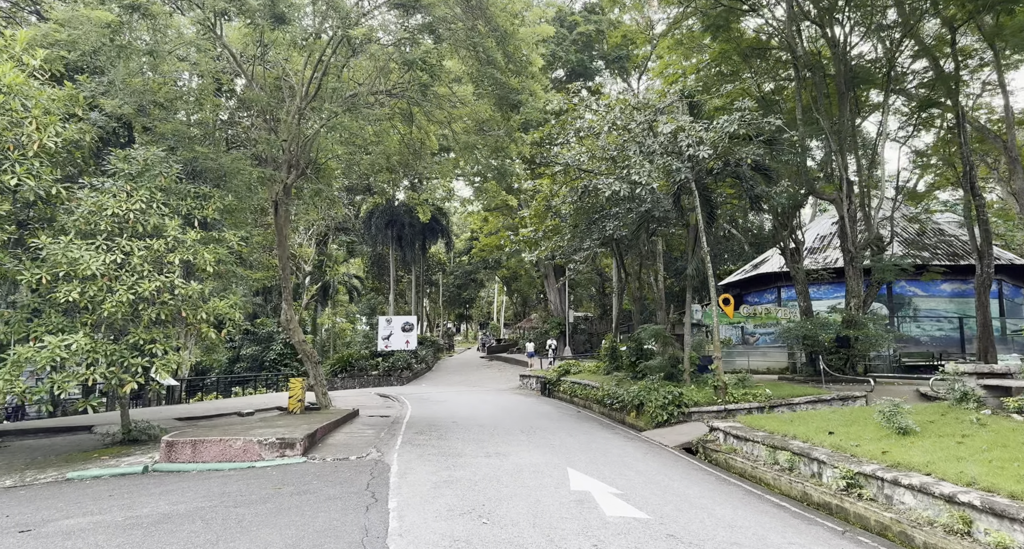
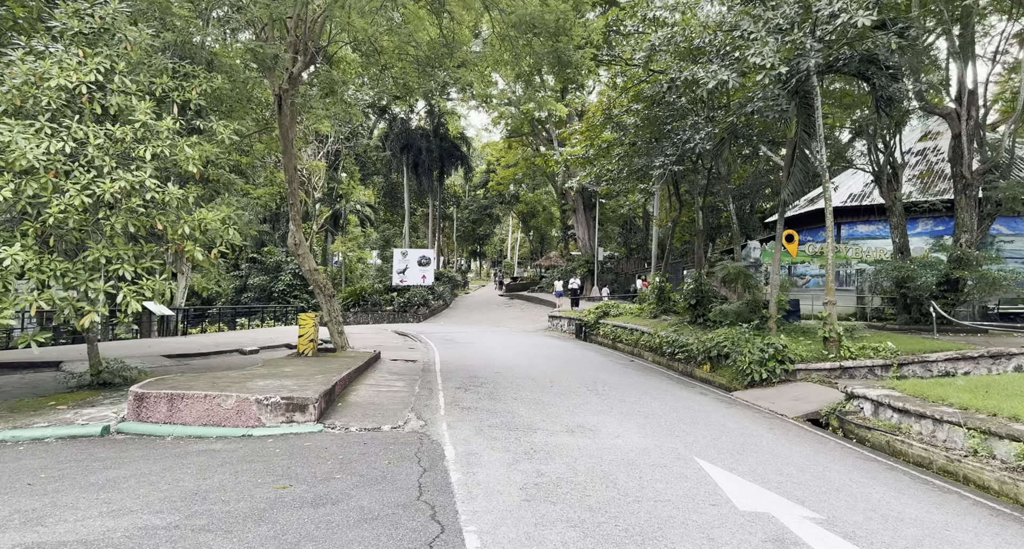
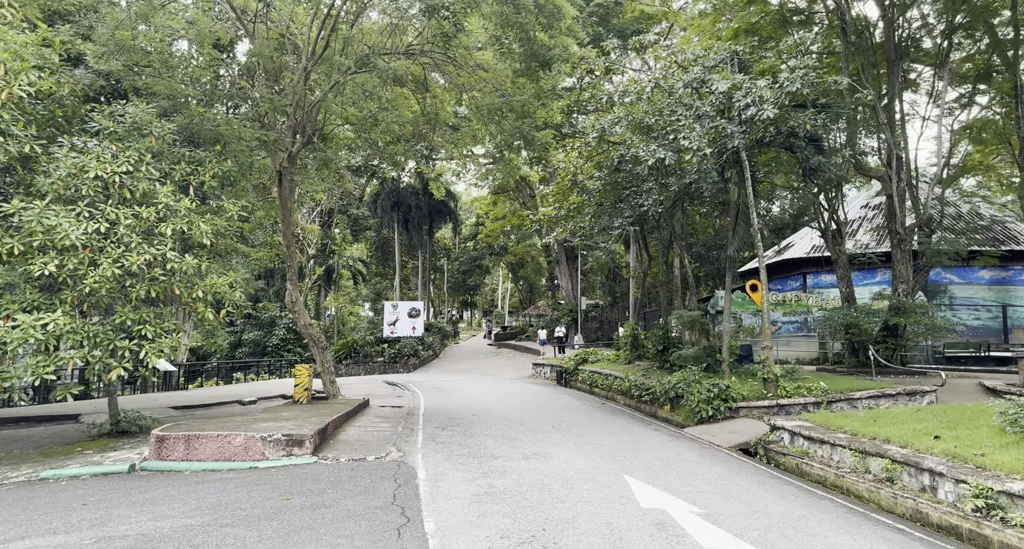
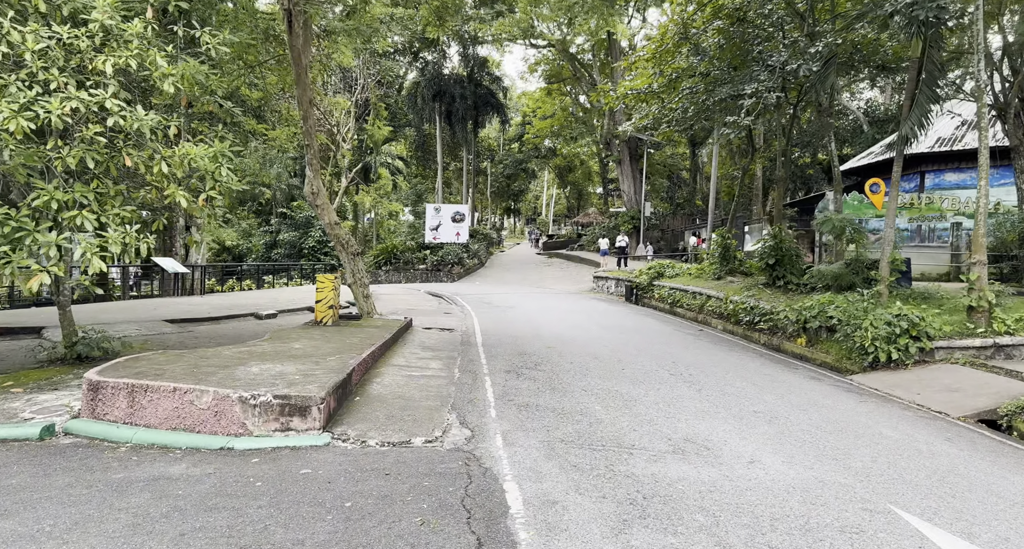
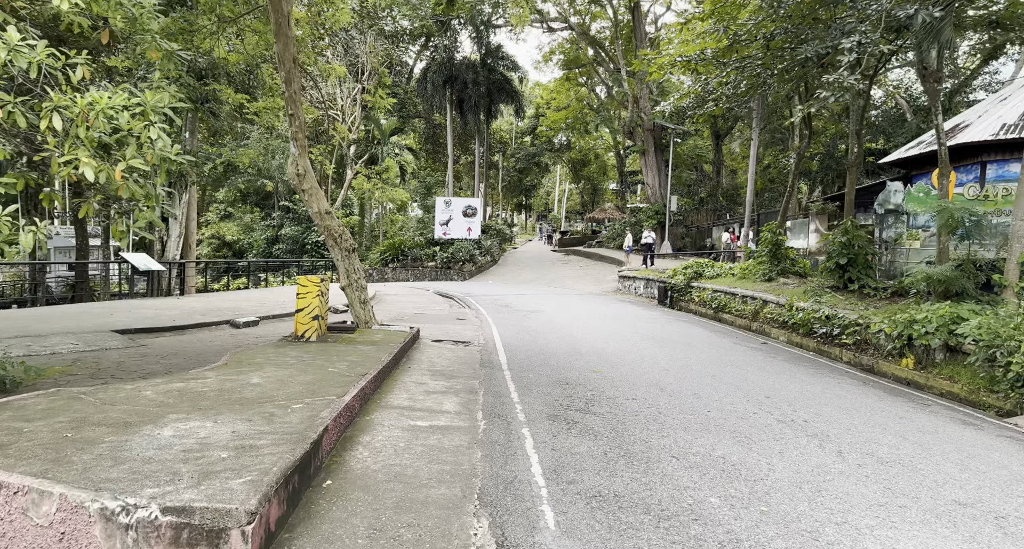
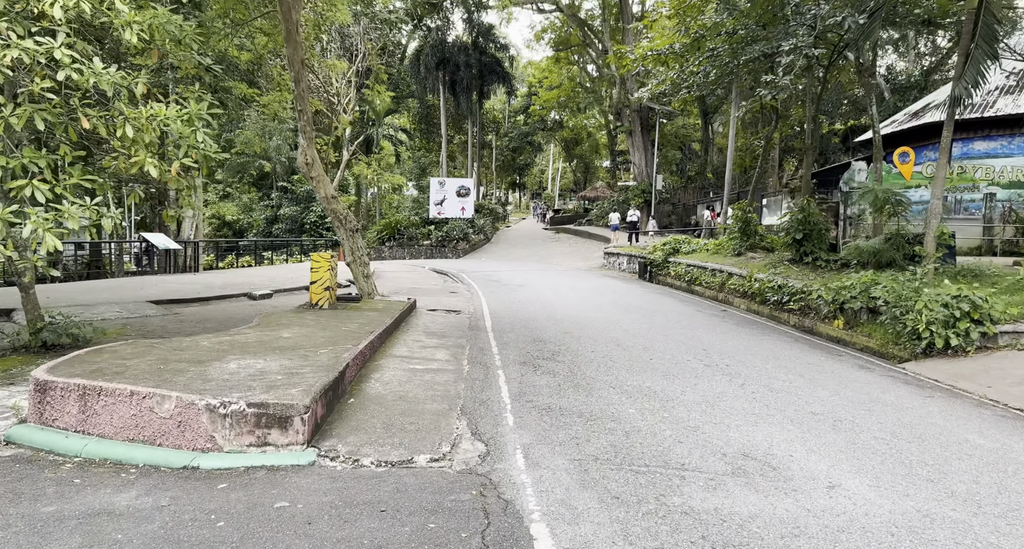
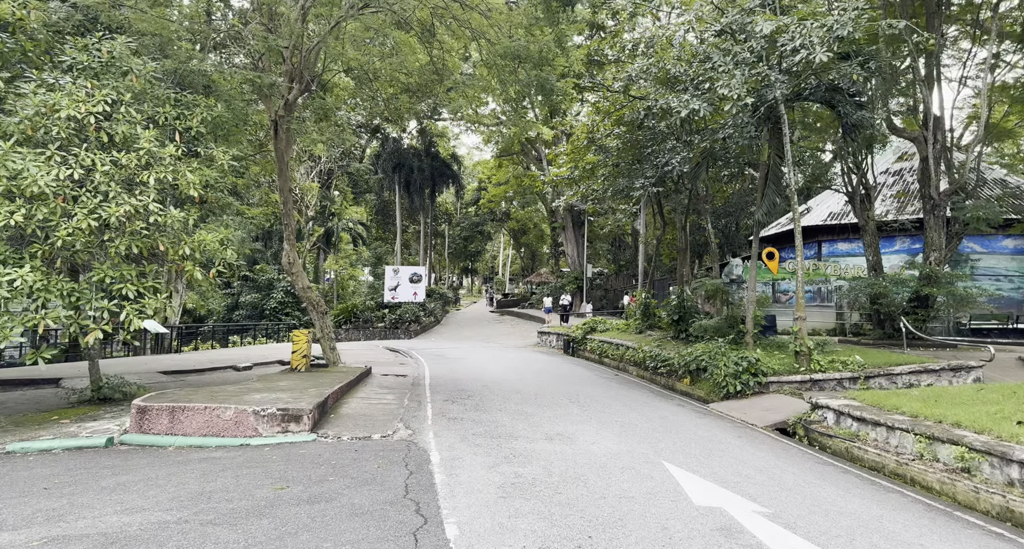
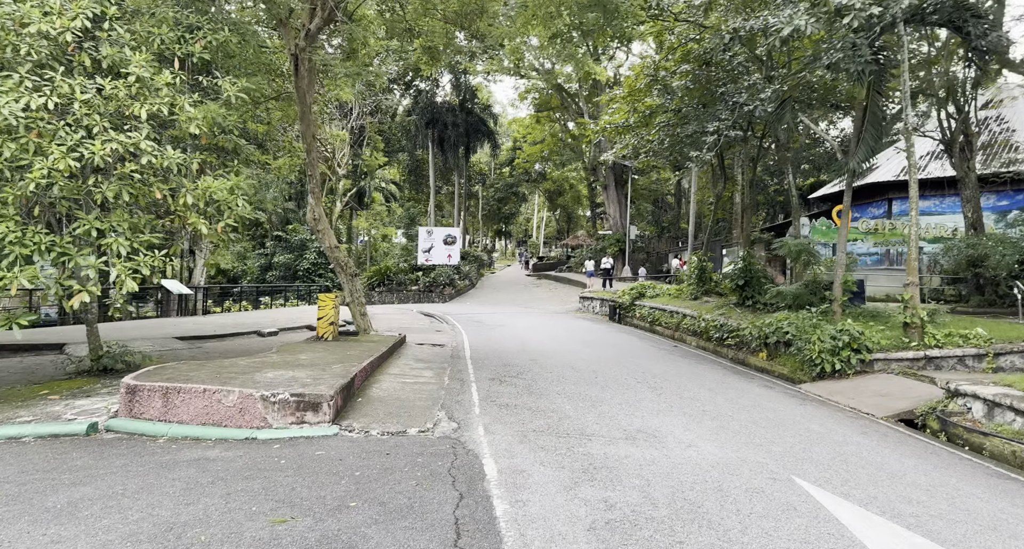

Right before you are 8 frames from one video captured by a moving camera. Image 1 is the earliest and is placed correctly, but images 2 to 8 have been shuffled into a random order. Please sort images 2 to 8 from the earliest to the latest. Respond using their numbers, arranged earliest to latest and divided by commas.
3, 7, 2, 8, 4, 6, 5
